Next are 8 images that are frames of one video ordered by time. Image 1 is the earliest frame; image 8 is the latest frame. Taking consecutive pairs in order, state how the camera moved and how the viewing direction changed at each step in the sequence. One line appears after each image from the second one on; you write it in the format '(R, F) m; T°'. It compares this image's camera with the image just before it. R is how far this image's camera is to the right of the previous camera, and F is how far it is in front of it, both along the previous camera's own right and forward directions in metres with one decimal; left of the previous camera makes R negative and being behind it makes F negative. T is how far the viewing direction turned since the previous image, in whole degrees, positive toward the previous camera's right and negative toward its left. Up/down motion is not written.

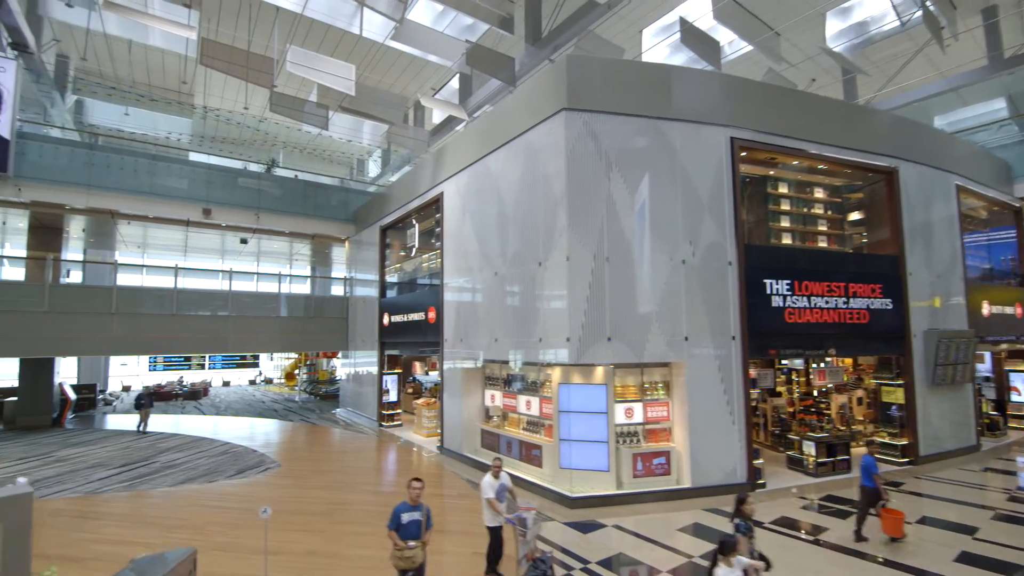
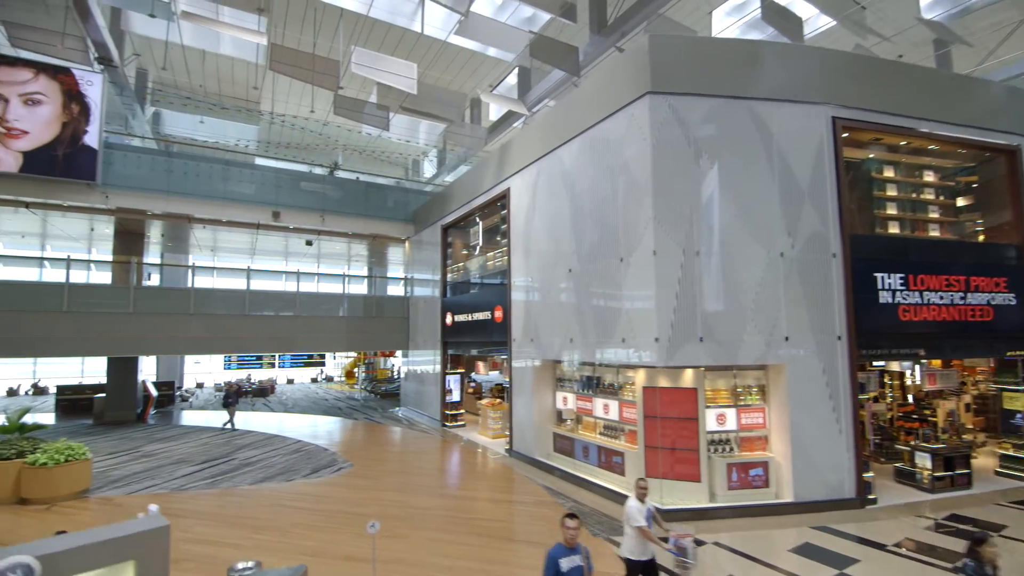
(-0.4, +0.3) m; -5°
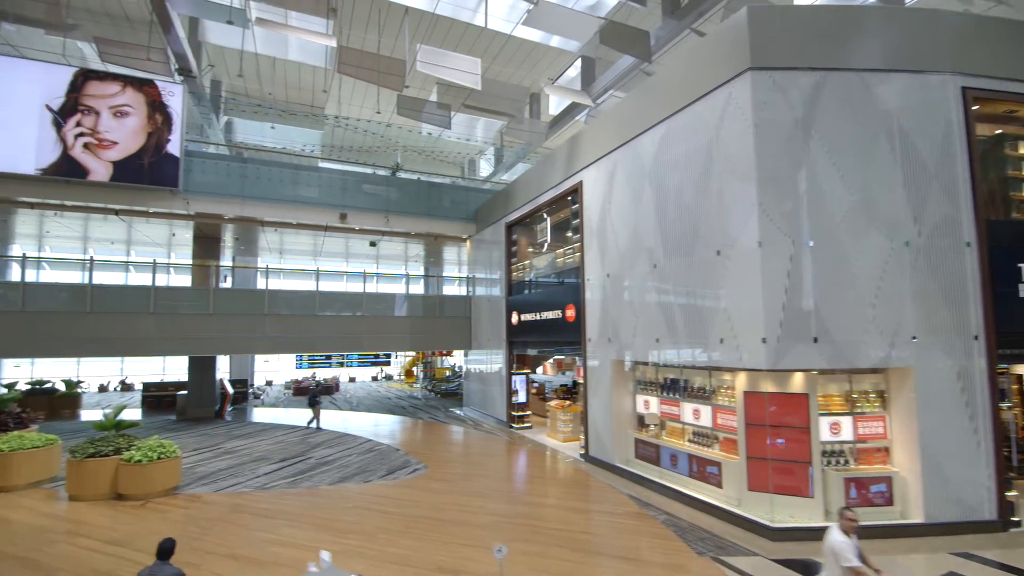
(-0.4, +0.3) m; -5°
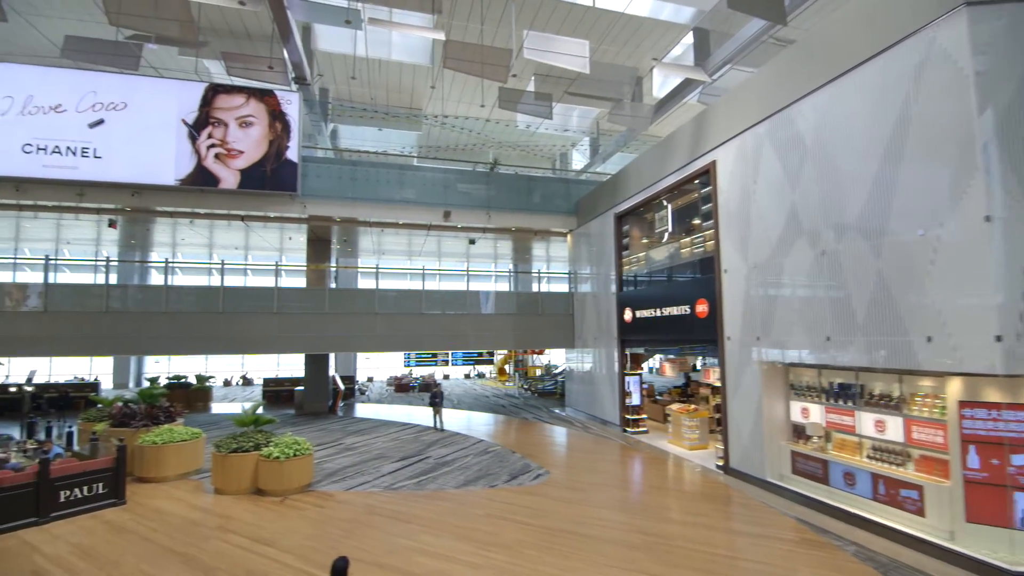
(-0.7, +0.5) m; -9°
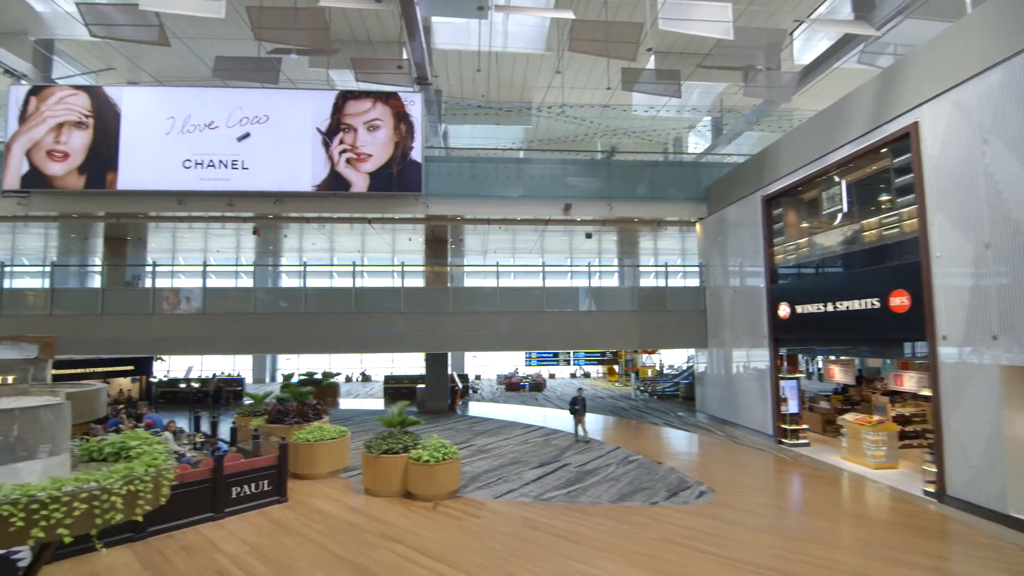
(-0.8, +0.5) m; -10°
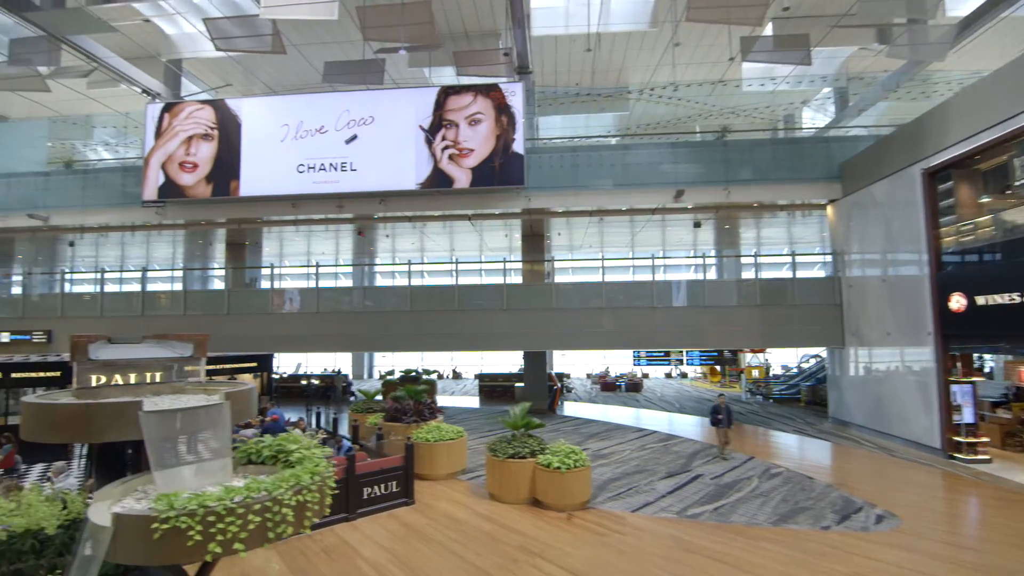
(-0.7, +0.5) m; -9°
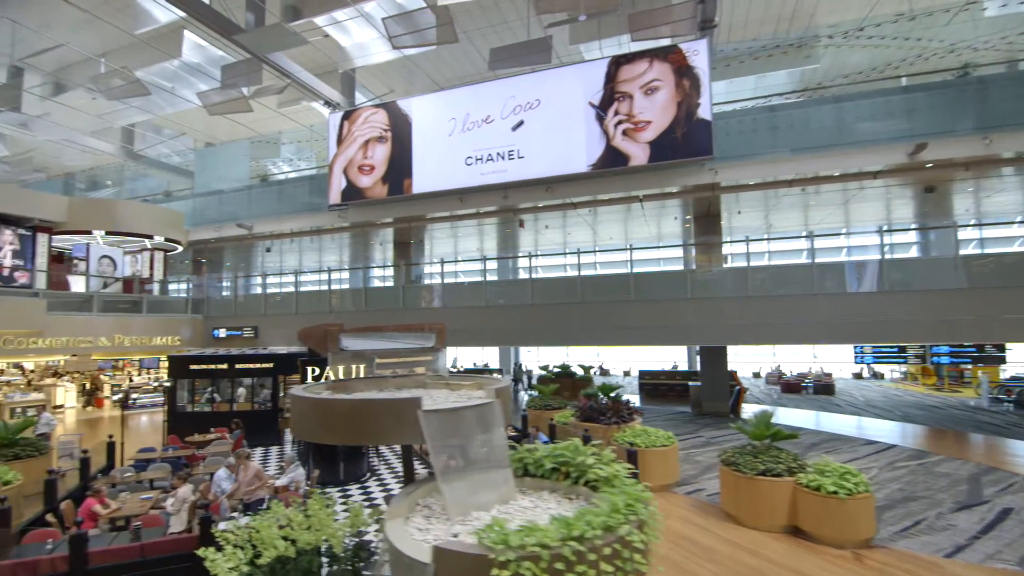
(-1.2, +0.7) m; -14°
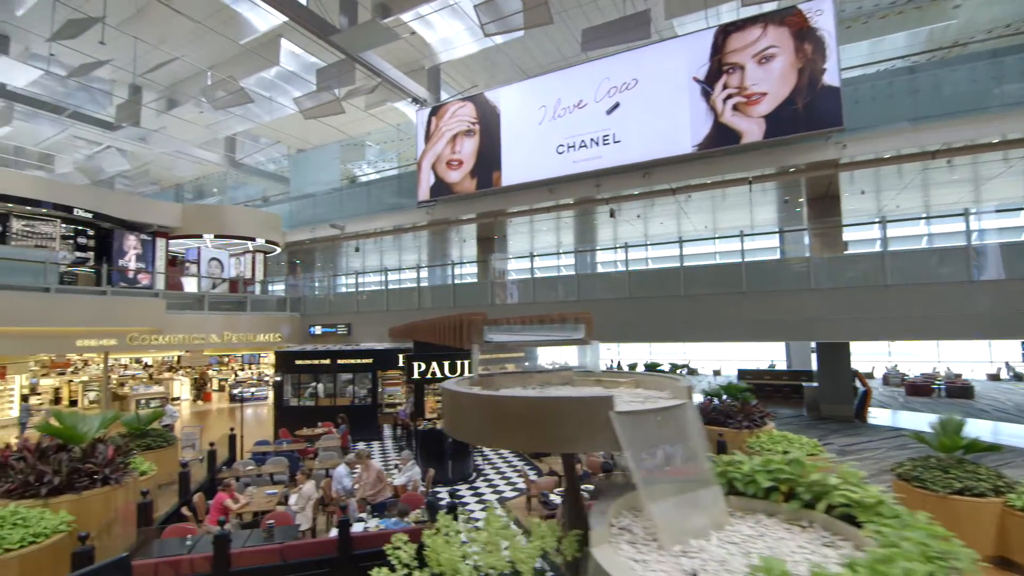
(-0.6, +0.4) m; -8°
